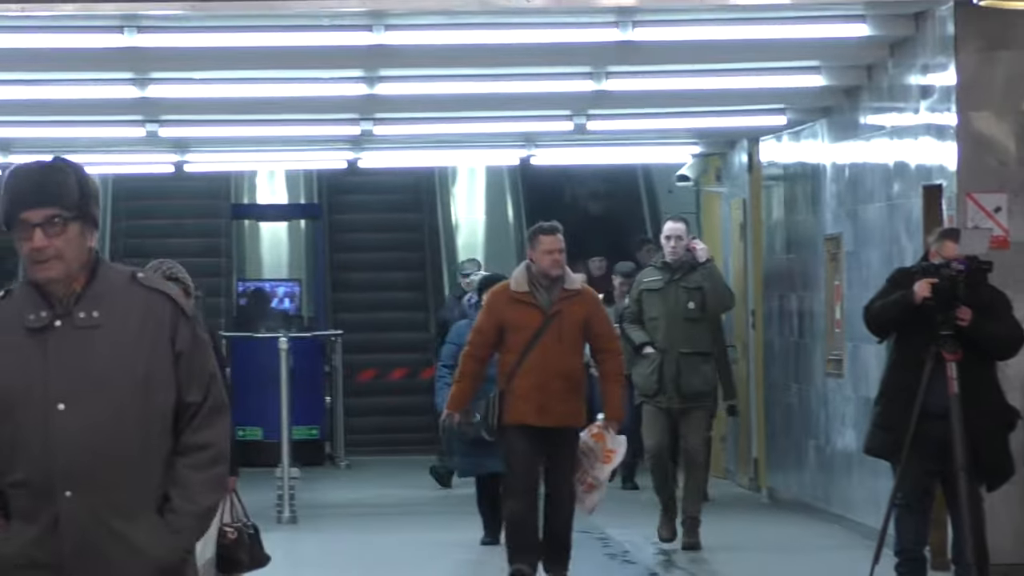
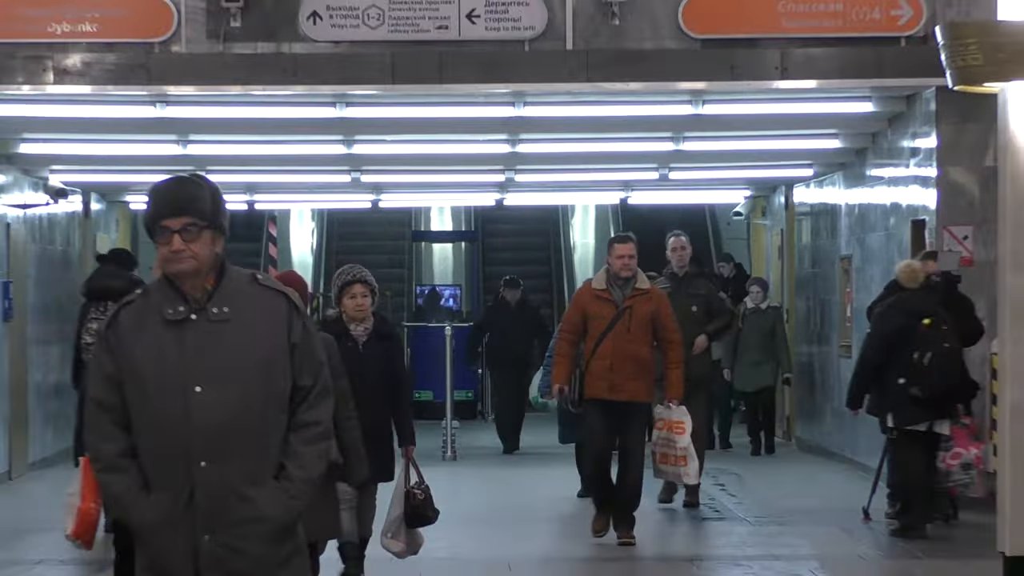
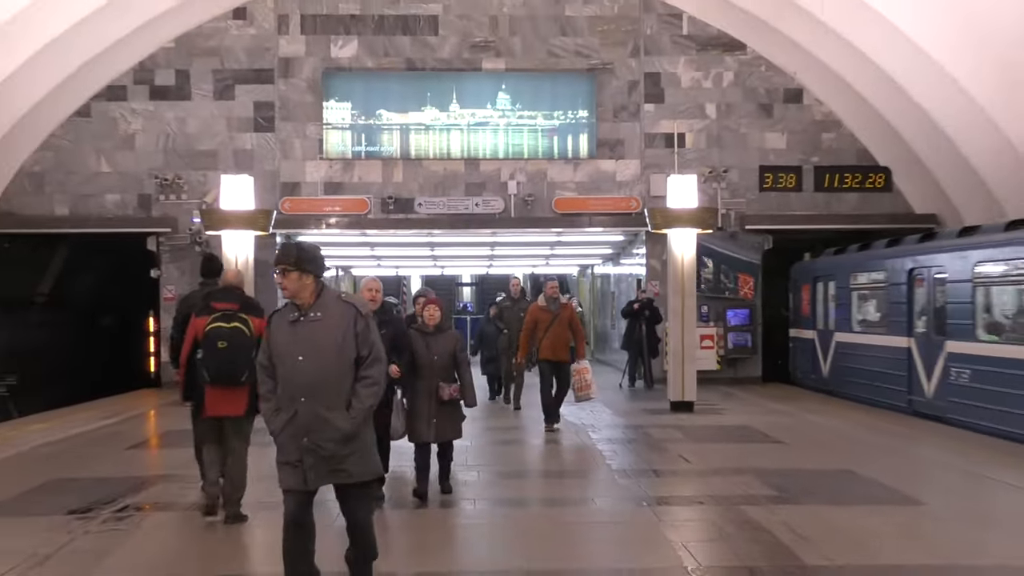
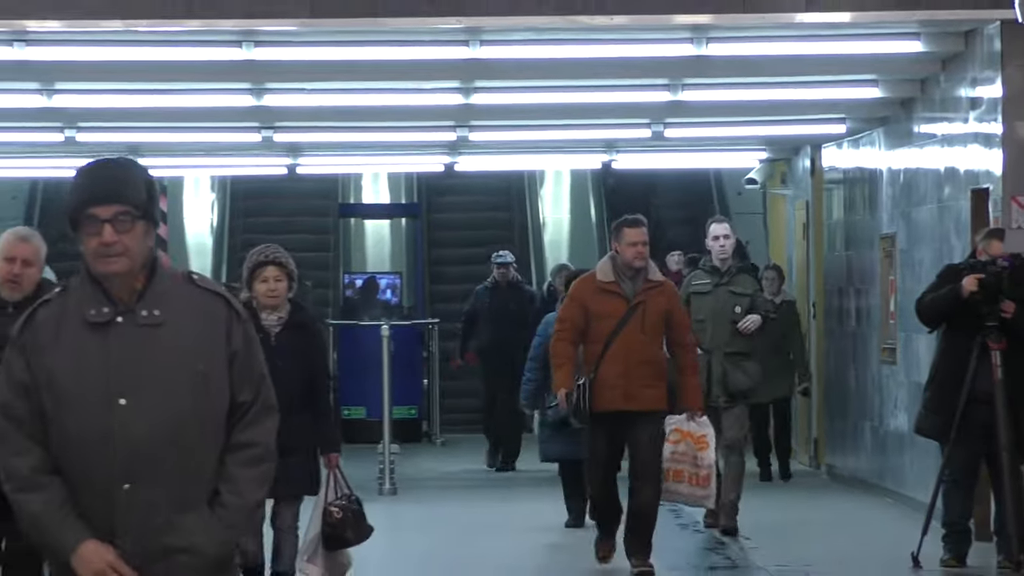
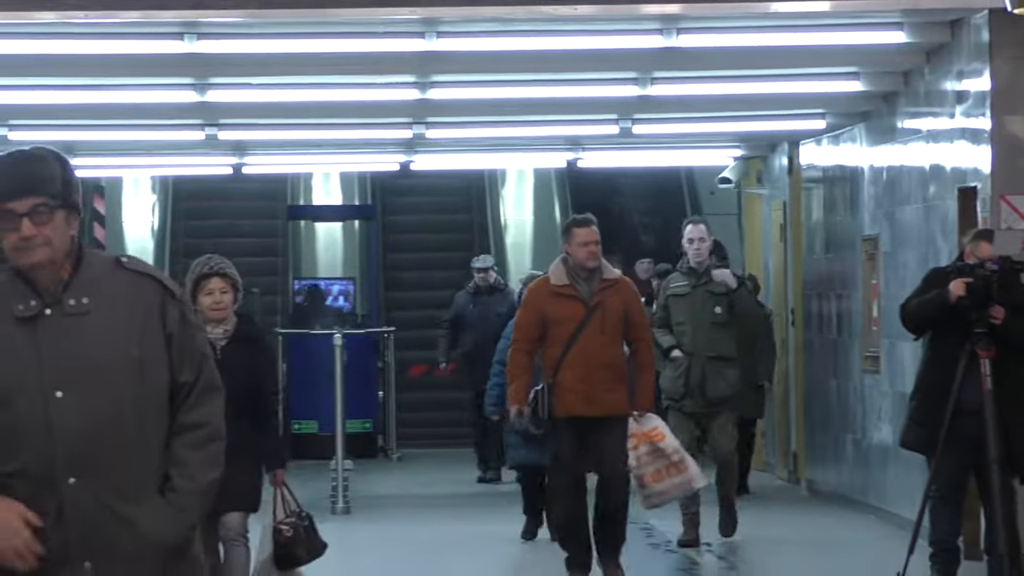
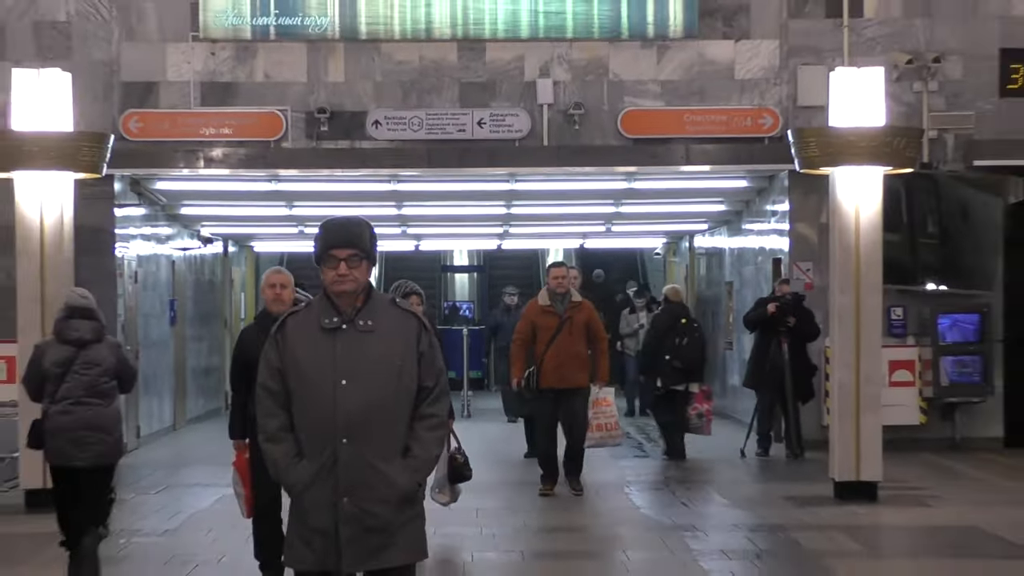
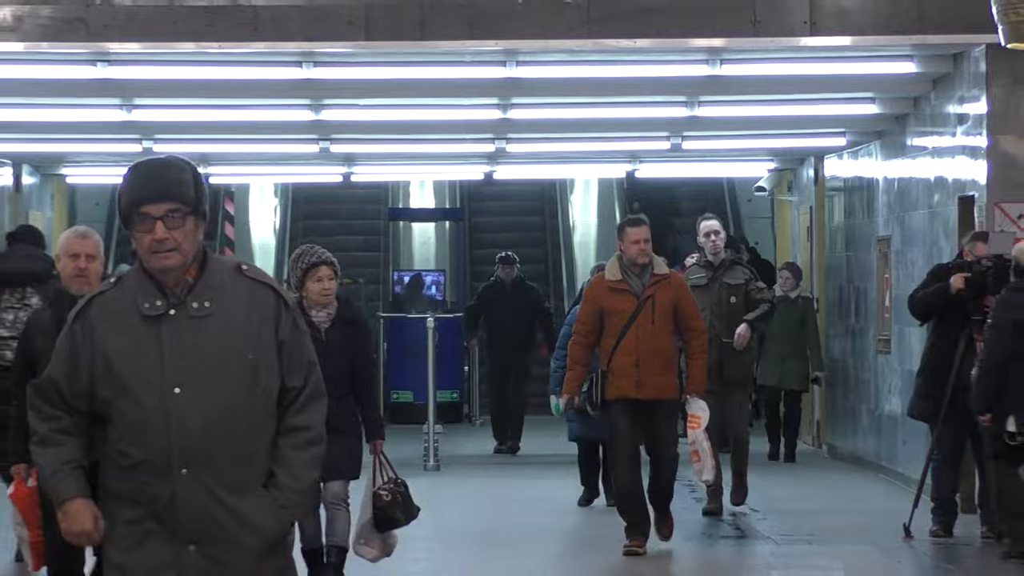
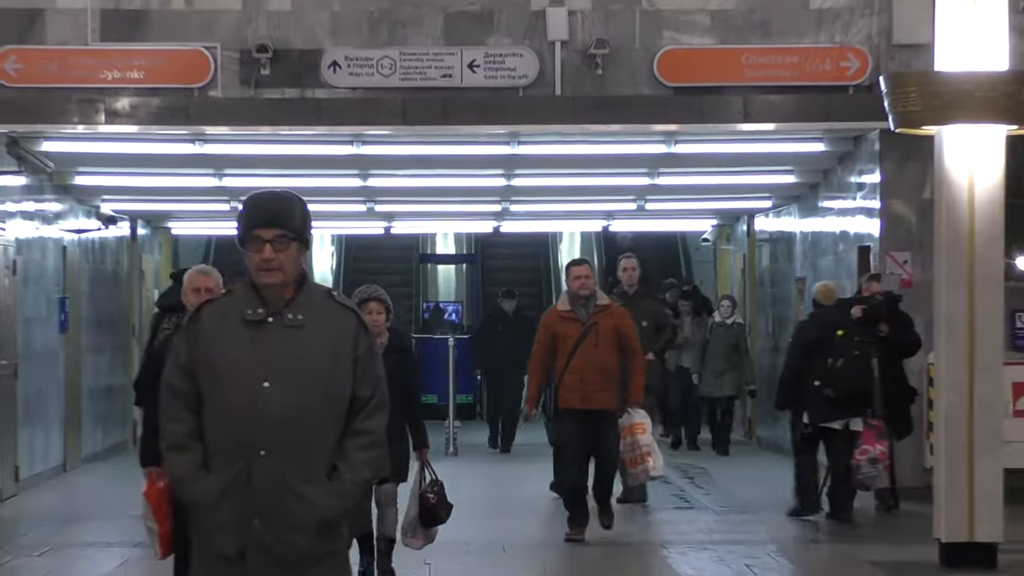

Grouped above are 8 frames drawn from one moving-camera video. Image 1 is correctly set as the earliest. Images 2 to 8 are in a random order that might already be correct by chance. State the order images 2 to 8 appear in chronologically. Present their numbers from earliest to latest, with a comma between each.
5, 4, 7, 2, 8, 6, 3
